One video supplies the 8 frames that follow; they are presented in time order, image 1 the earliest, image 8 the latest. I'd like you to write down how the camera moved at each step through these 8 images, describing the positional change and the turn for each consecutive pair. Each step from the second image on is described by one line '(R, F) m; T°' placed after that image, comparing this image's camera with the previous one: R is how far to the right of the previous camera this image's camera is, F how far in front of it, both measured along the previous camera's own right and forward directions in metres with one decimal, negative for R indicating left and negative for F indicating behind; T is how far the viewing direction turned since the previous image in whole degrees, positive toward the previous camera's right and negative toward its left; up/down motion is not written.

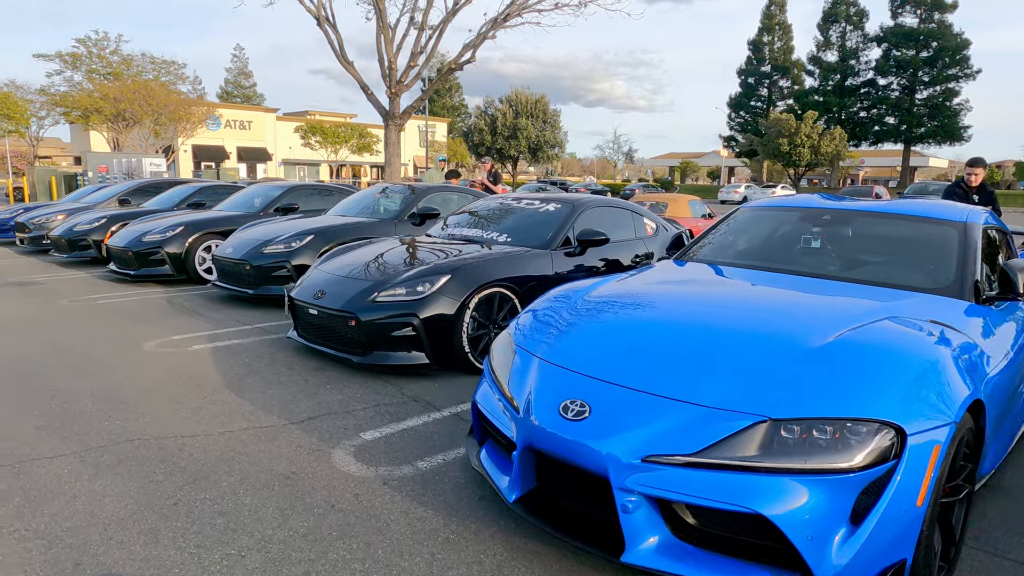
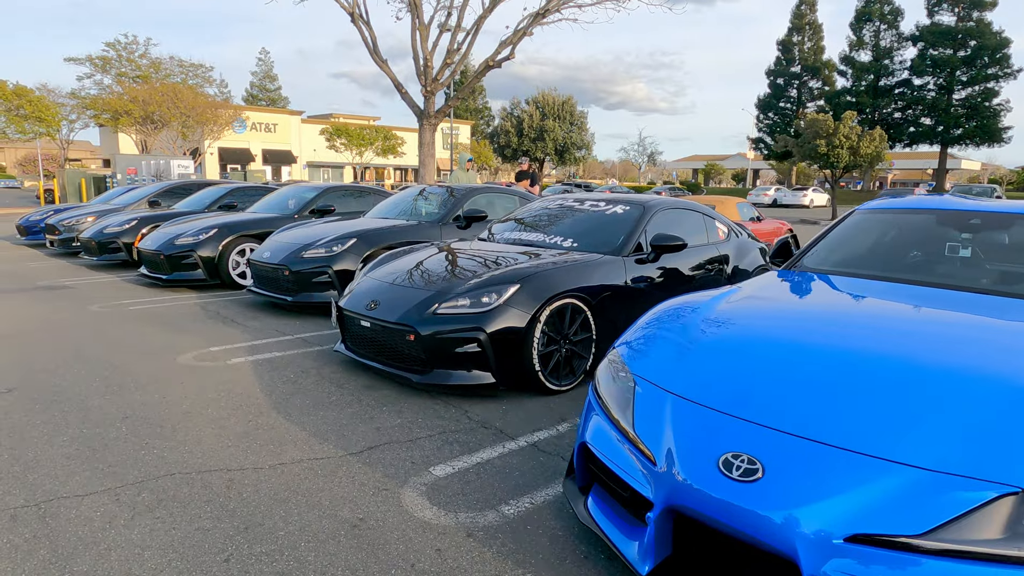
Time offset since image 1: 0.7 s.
(-0.3, +0.5) m; -2°
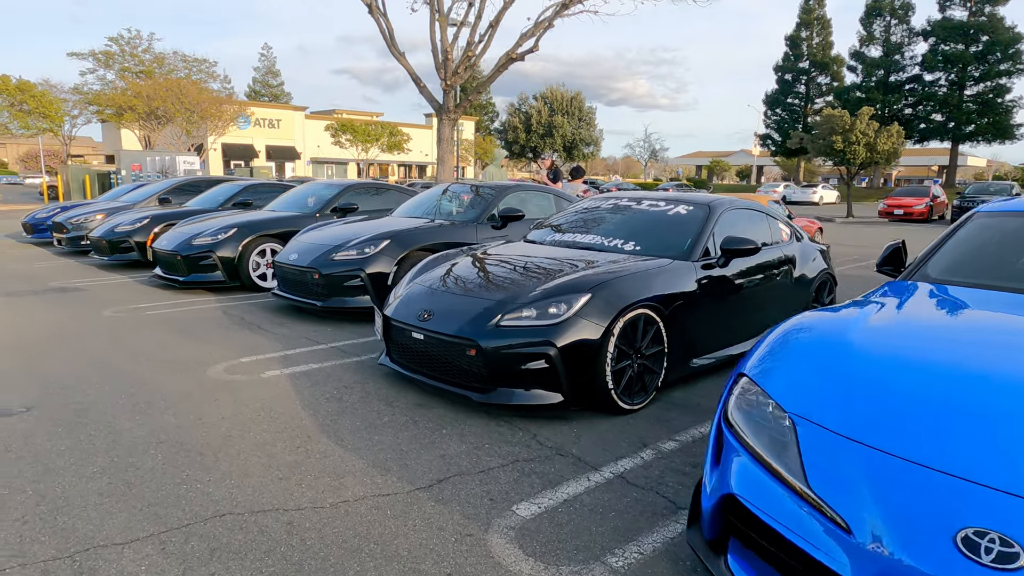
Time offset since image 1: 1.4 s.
(-0.4, +0.4) m; 0°
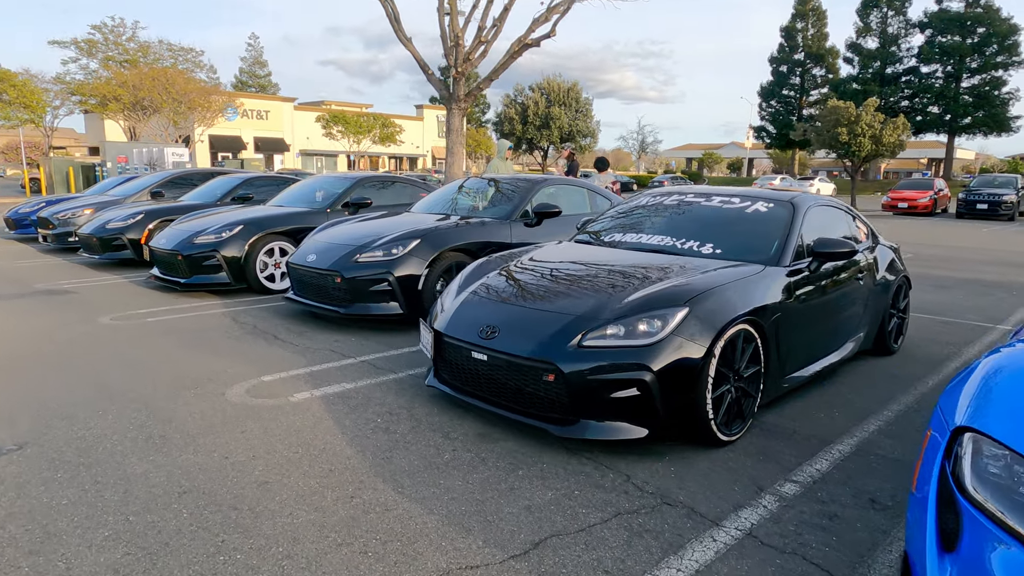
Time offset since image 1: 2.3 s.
(-0.4, +0.5) m; +1°
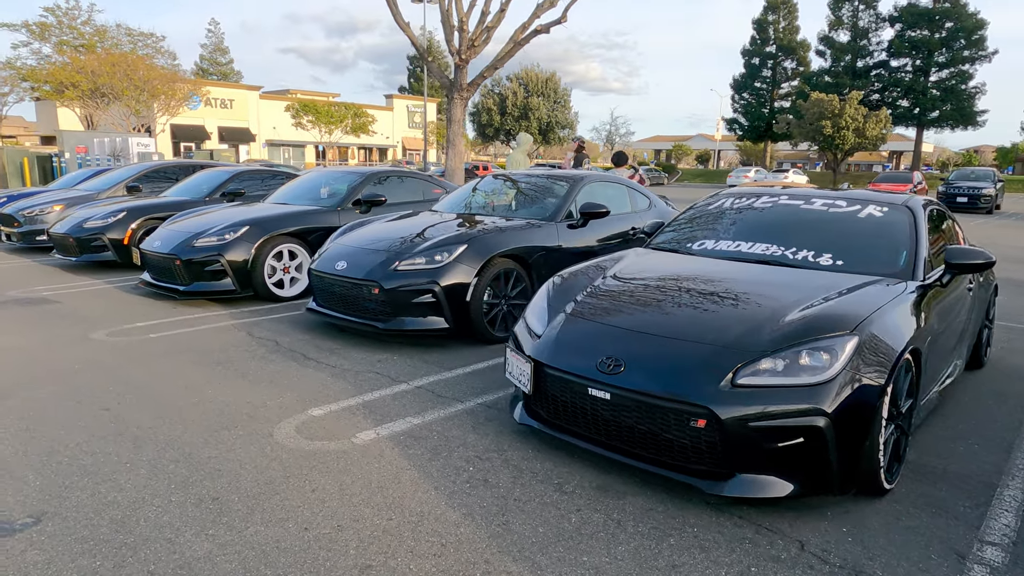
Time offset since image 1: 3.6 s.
(-0.7, +0.6) m; +3°
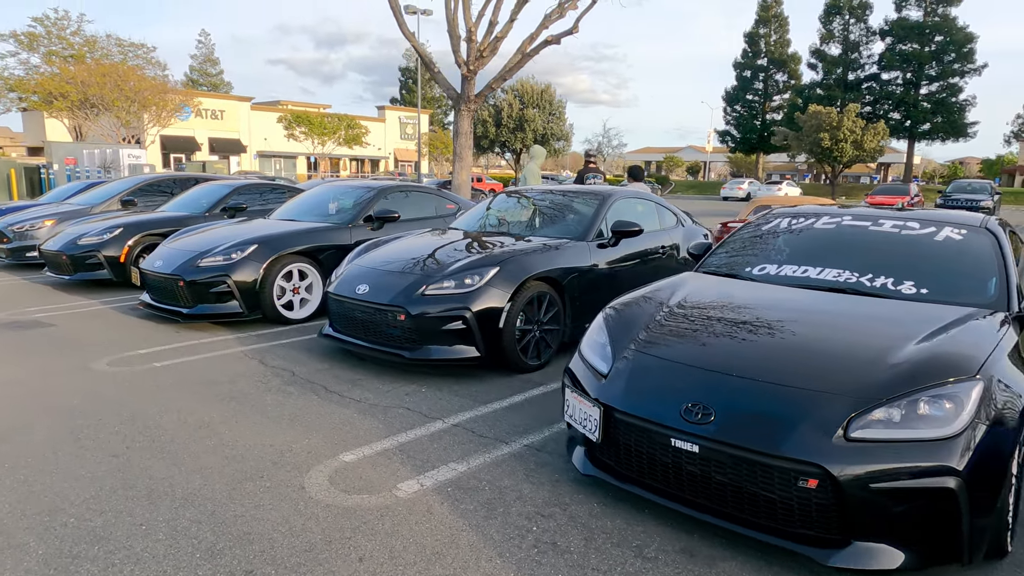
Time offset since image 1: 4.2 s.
(-0.3, +0.3) m; +1°
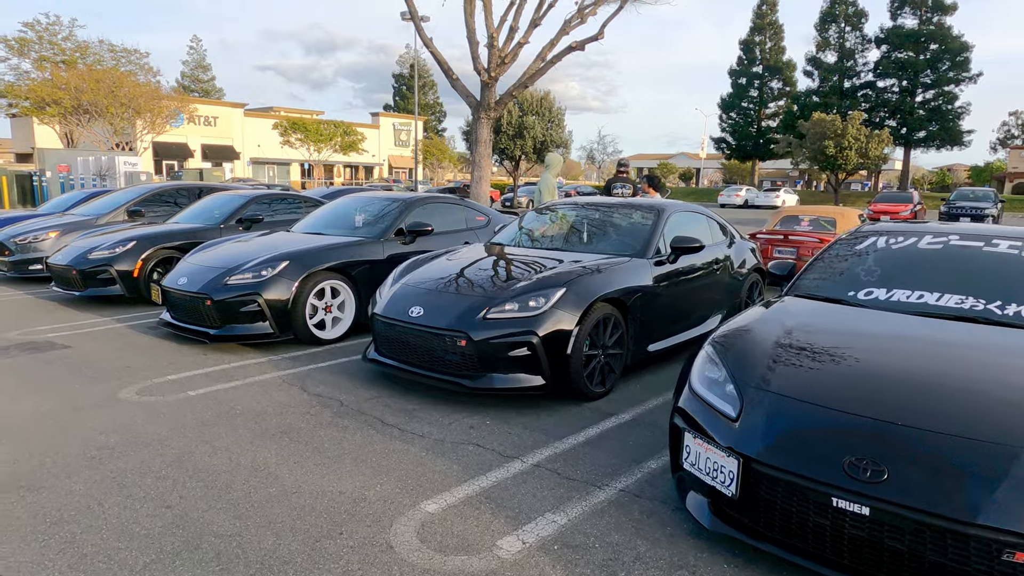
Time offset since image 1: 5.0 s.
(-0.5, +0.3) m; +1°
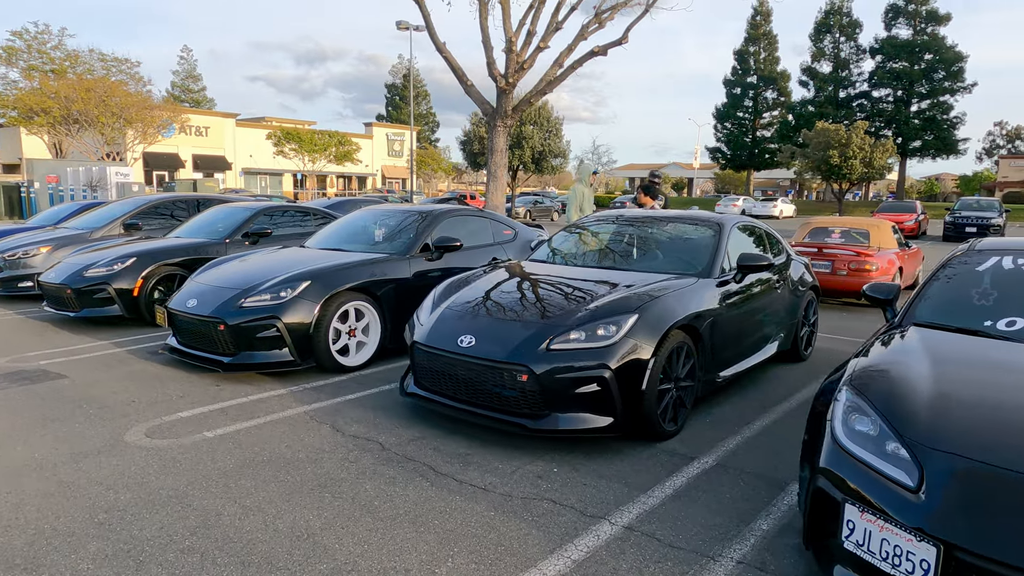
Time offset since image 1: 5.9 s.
(-0.4, +0.5) m; +1°
